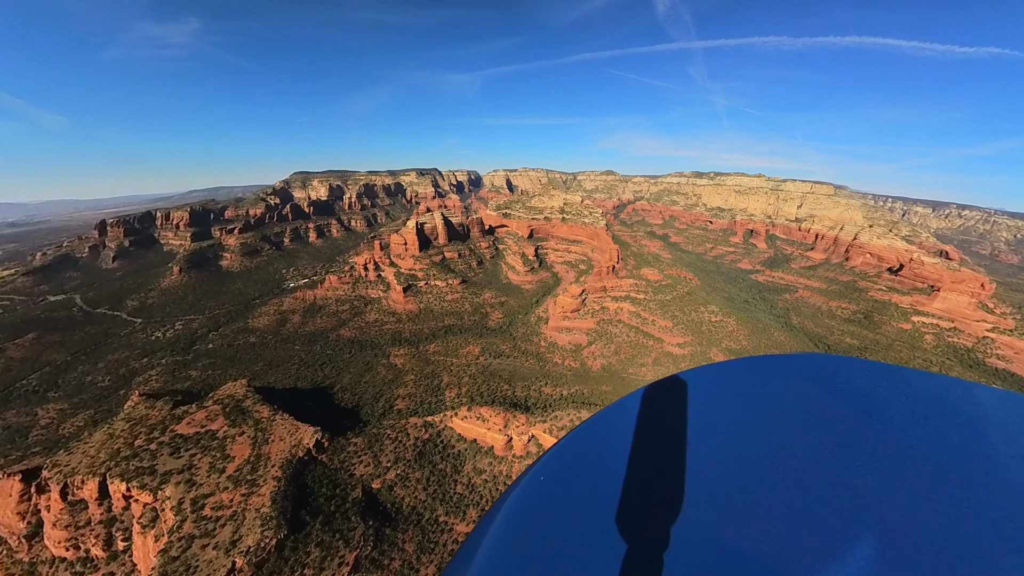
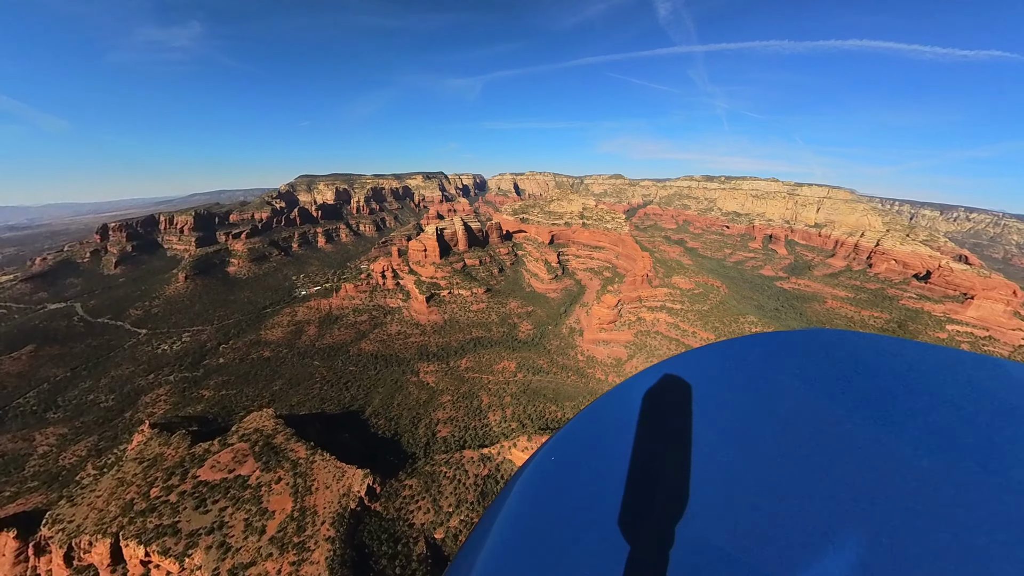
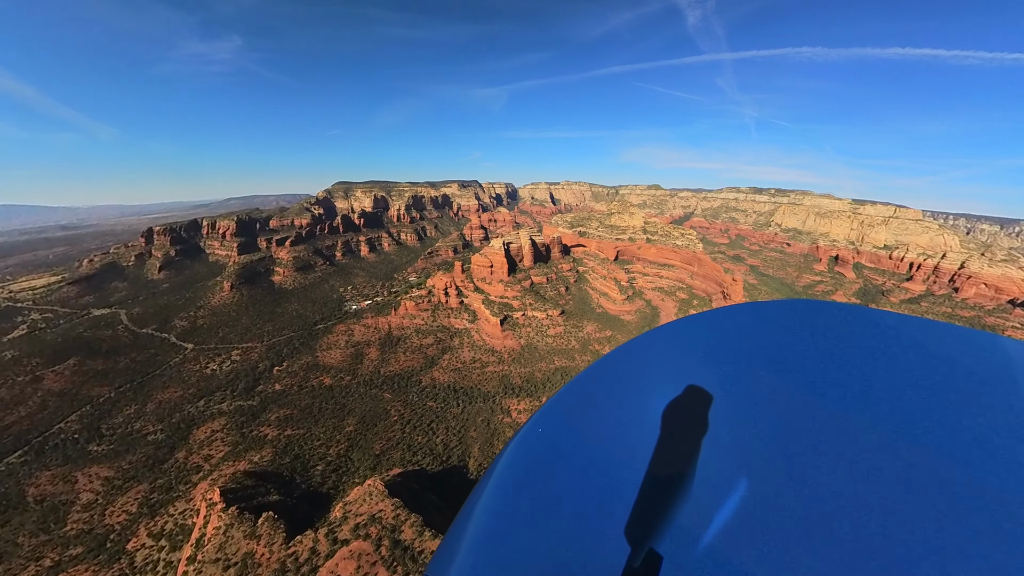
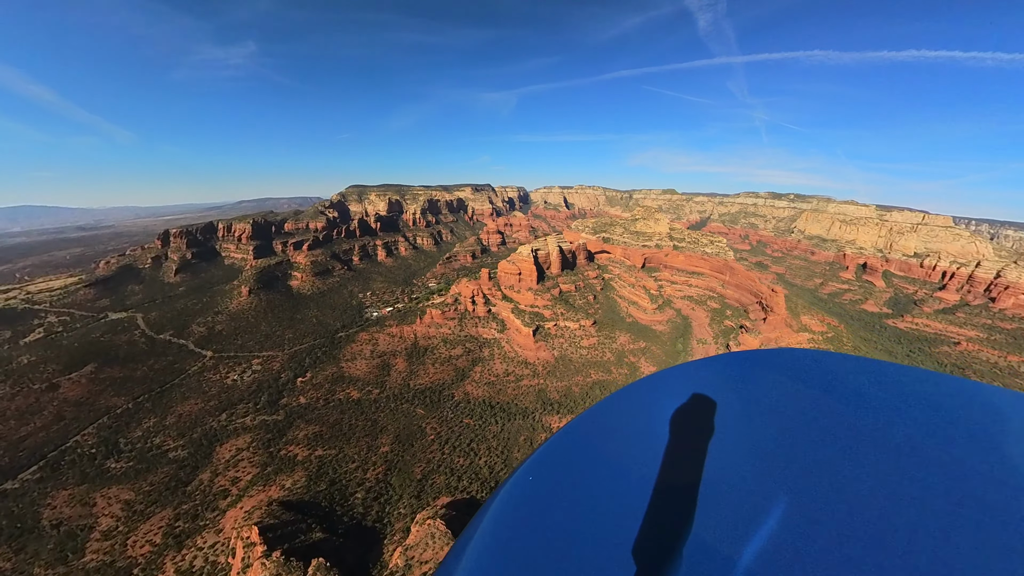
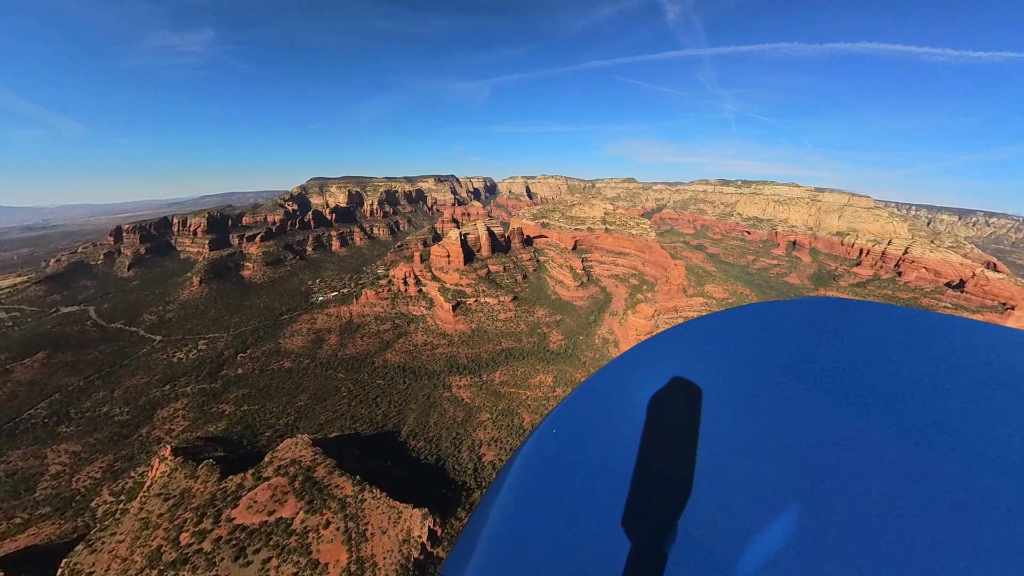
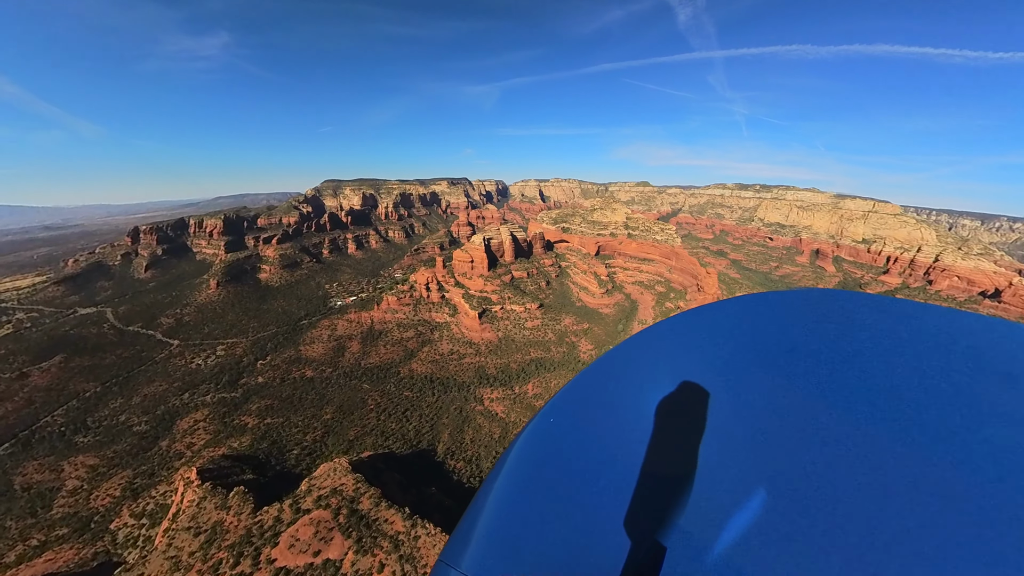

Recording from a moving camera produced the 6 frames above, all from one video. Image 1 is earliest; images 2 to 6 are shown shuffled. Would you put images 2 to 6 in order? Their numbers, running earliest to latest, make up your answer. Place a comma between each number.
2, 5, 6, 3, 4
